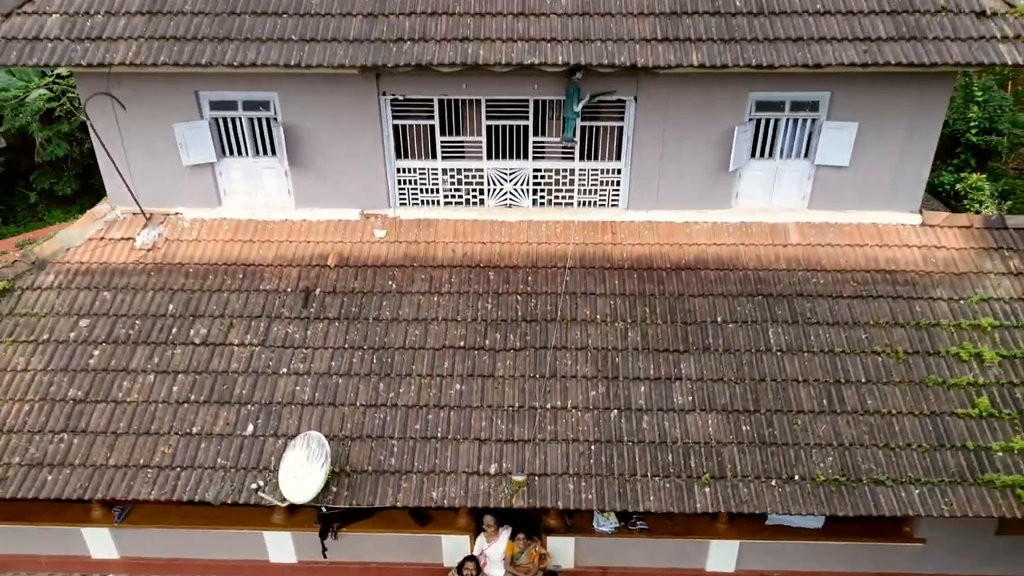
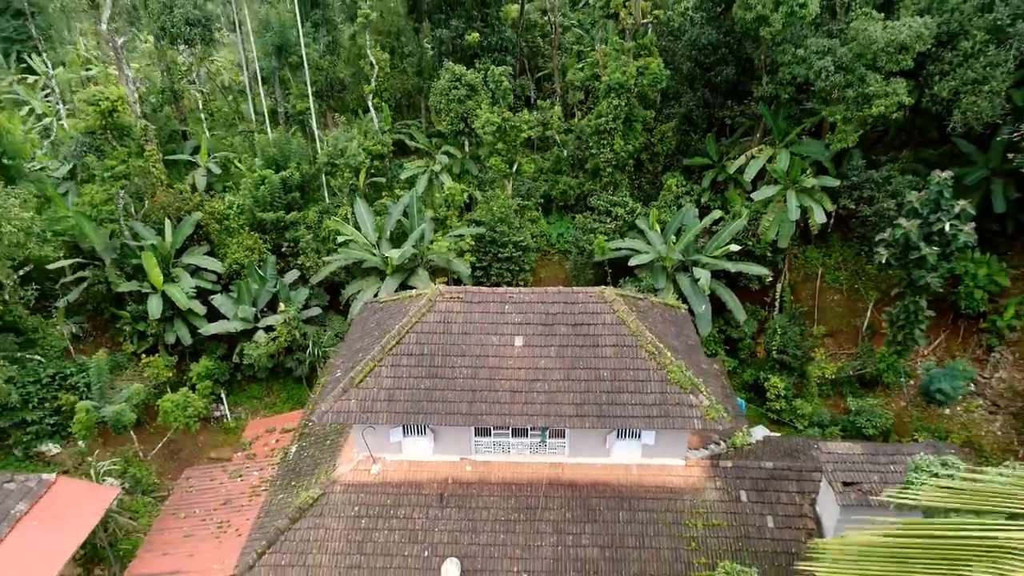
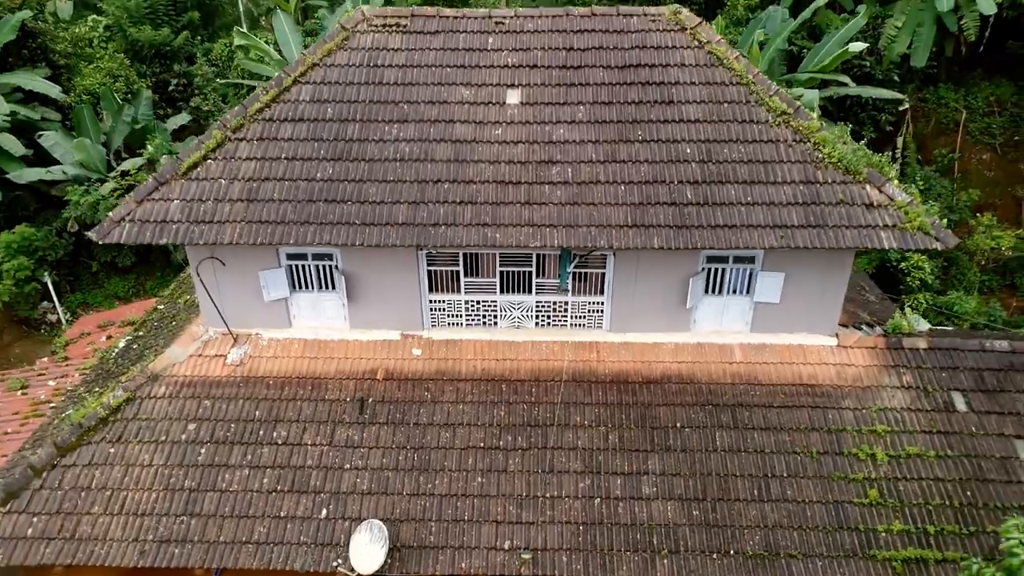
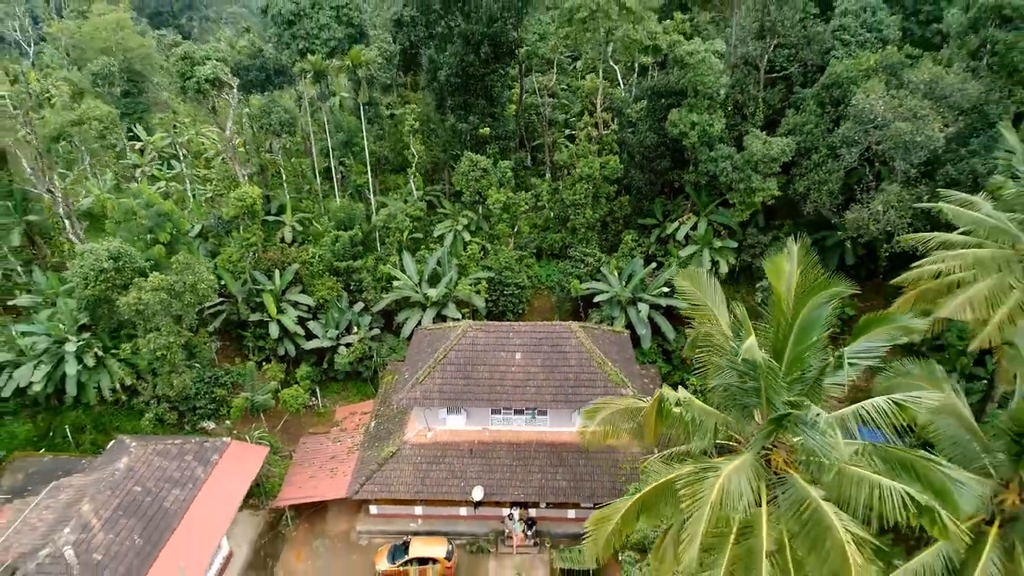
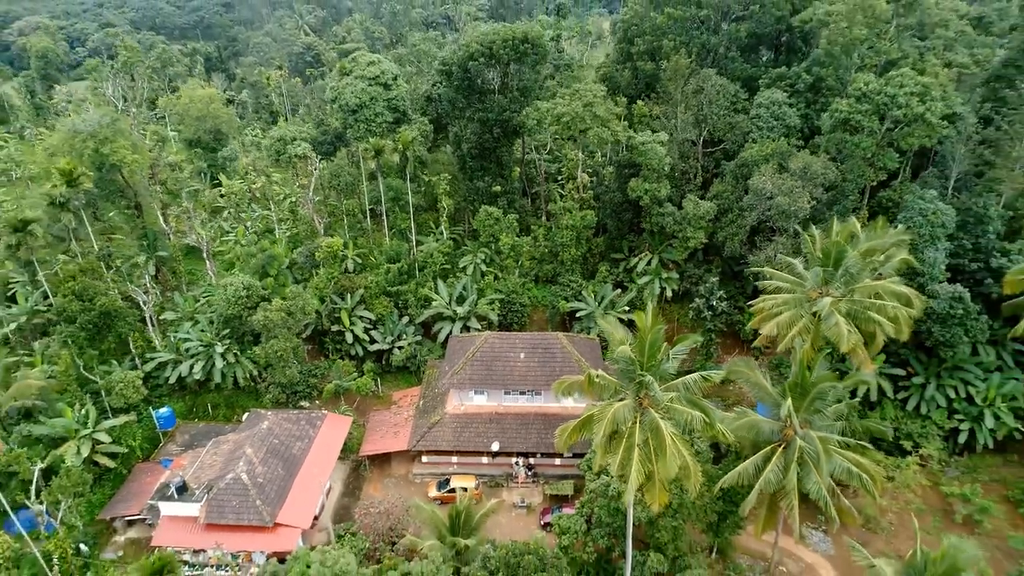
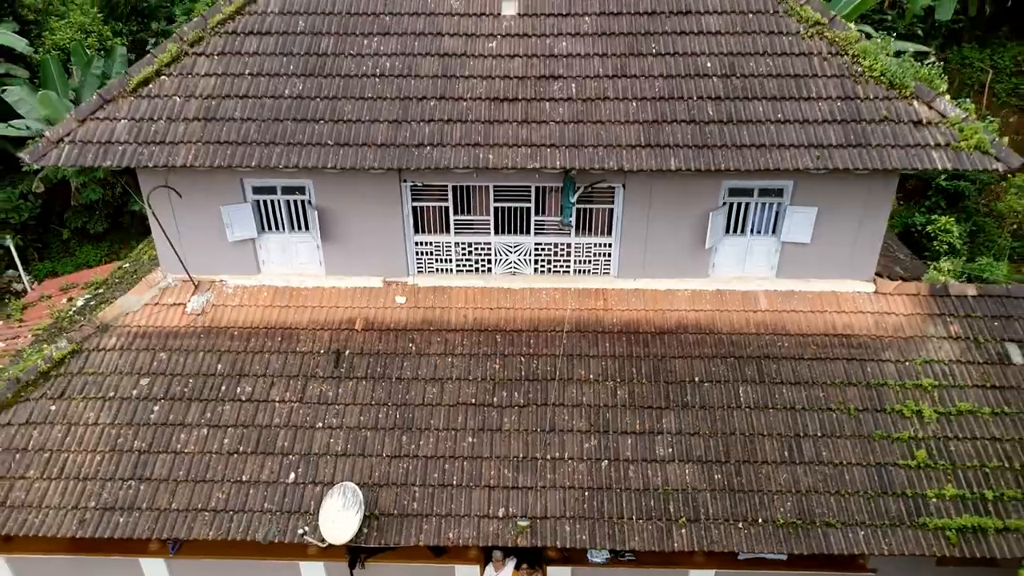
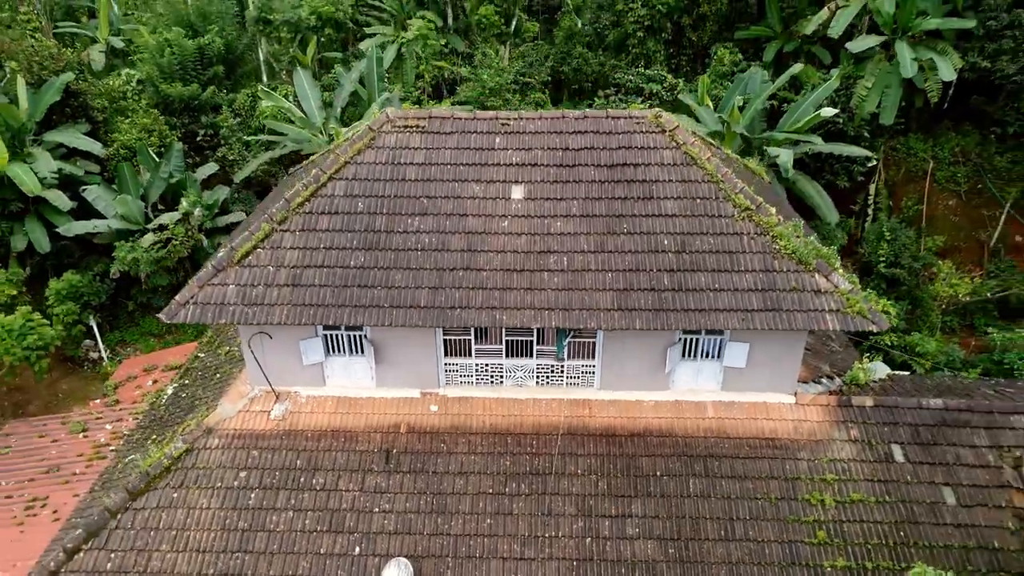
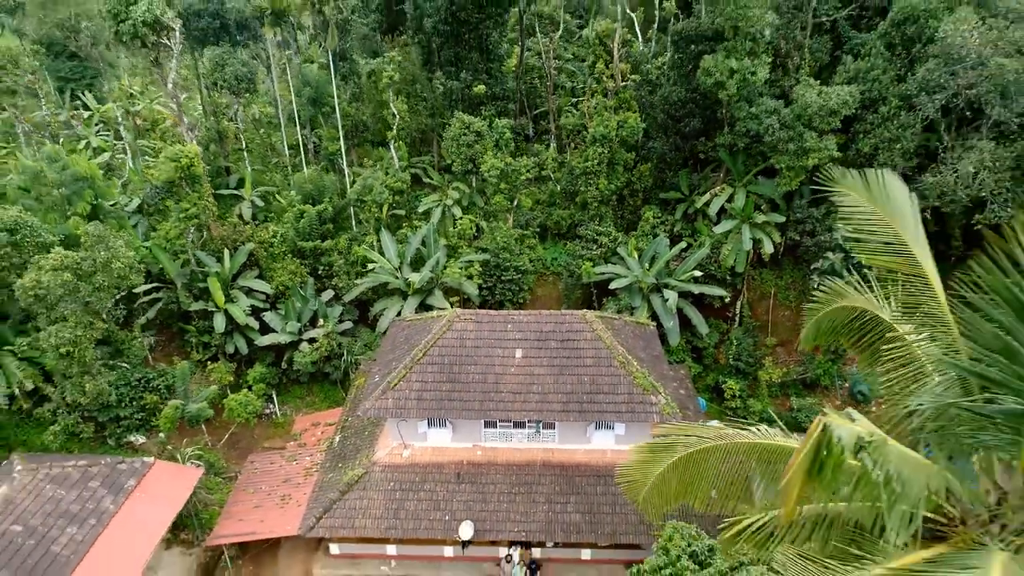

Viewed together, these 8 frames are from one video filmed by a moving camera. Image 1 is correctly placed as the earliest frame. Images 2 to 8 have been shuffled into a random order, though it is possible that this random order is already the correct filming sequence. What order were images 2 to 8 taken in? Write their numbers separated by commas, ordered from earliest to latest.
6, 3, 7, 2, 8, 4, 5
